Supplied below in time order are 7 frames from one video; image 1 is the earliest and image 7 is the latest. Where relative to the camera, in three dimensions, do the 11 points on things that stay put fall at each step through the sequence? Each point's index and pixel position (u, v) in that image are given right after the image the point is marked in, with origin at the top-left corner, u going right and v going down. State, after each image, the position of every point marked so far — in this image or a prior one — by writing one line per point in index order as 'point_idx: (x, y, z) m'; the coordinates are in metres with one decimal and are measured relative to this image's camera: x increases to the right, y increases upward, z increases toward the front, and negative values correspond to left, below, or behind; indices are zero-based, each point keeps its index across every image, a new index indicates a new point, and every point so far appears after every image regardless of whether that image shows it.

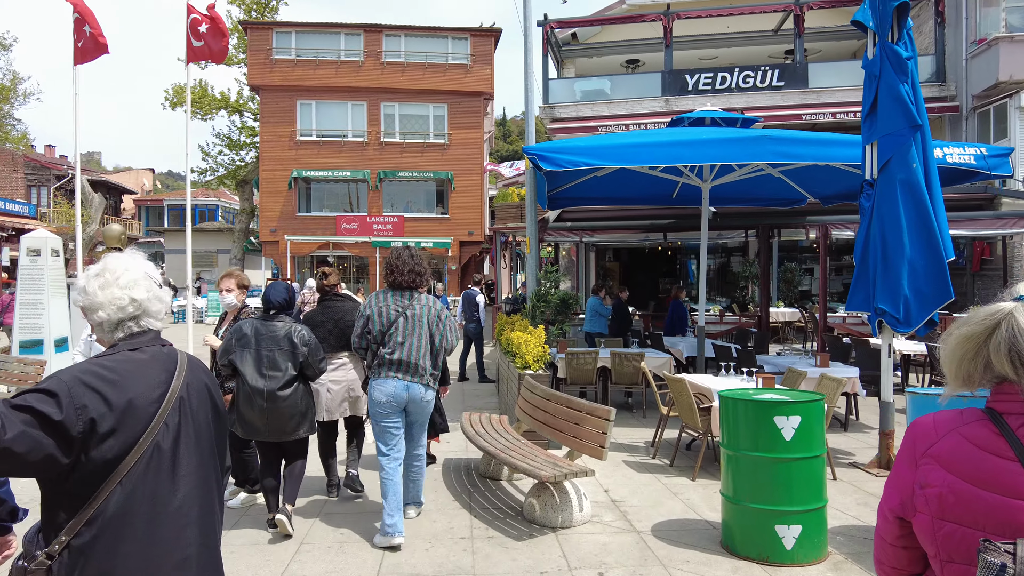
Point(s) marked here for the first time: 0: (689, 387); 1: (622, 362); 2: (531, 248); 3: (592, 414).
0: (+1.4, -0.8, +5.2) m
1: (+1.3, -0.9, +7.4) m
2: (+0.2, +0.5, +7.8) m
3: (+0.5, -0.8, +4.1) m
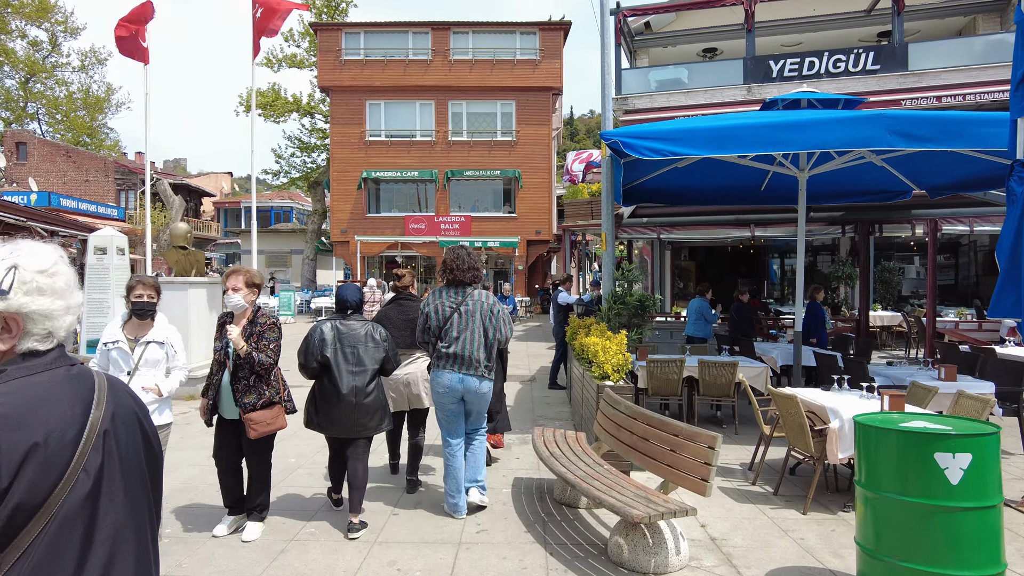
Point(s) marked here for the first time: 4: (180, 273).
0: (+2.0, -0.8, +4.5) m
1: (+2.0, -0.9, +6.7) m
2: (+1.0, +0.5, +7.1) m
3: (+0.9, -0.8, +3.4) m
4: (-4.5, +0.2, +9.1) m
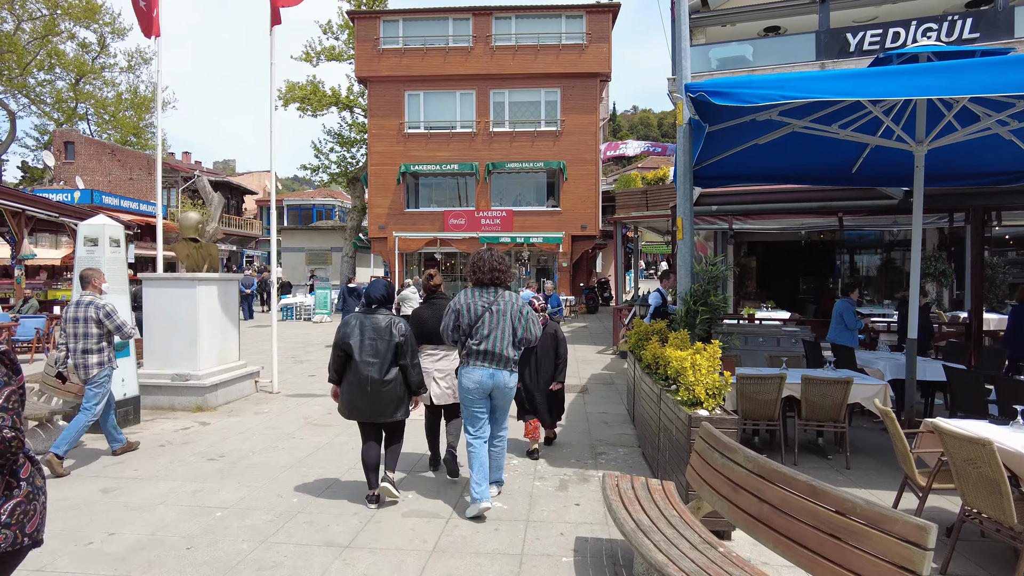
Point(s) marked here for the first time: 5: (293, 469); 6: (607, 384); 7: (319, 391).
0: (+2.3, -0.8, +3.1) m
1: (+2.5, -0.8, +5.3) m
2: (+1.5, +0.5, +5.9) m
3: (+1.2, -0.8, +2.1) m
4: (-3.9, +0.2, +8.2) m
5: (-1.7, -1.4, +5.2) m
6: (+1.3, -1.4, +9.2) m
7: (-2.6, -1.4, +8.7) m
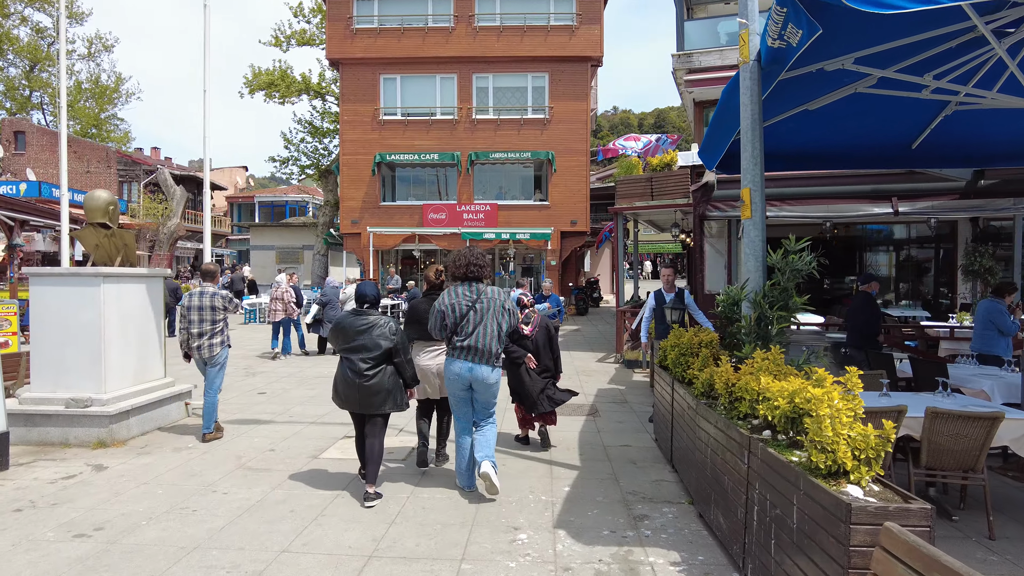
0: (+2.4, -0.8, +1.6) m
1: (+2.5, -0.8, +3.8) m
2: (+1.6, +0.5, +4.3) m
3: (+1.3, -0.7, +0.5) m
4: (-4.0, +0.3, +6.4) m
5: (-1.7, -1.4, +3.5) m
6: (+1.3, -1.4, +7.6) m
7: (-2.6, -1.4, +7.0) m
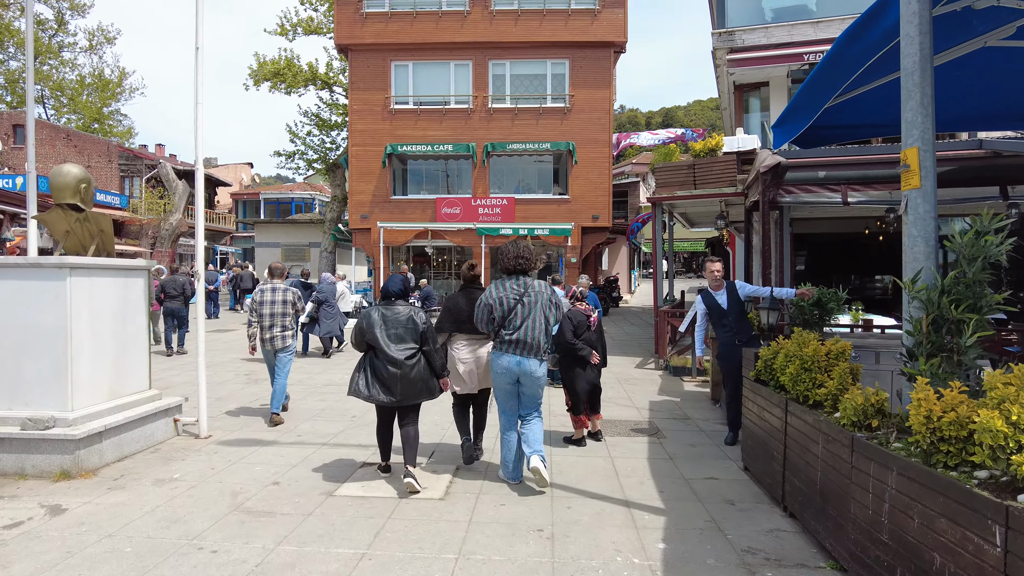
0: (+2.8, -0.7, +0.4) m
1: (+2.9, -0.8, +2.6) m
2: (+2.0, +0.5, +3.2) m
3: (+1.7, -0.7, -0.6) m
4: (-3.5, +0.3, +5.3) m
5: (-1.3, -1.4, +2.5) m
6: (+1.7, -1.3, +6.5) m
7: (-2.2, -1.3, +5.9) m
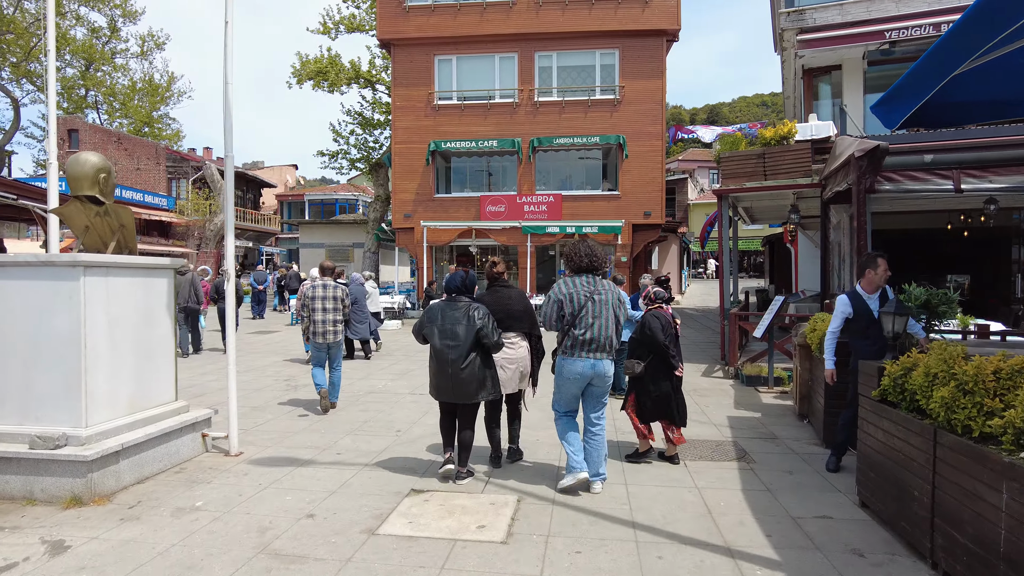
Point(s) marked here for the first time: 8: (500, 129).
0: (+2.9, -0.7, -0.4) m
1: (+3.2, -0.8, +1.7) m
2: (+2.3, +0.5, +2.3) m
3: (+1.8, -0.7, -1.4) m
4: (-3.1, +0.3, +4.8) m
5: (-1.0, -1.4, +1.8) m
6: (+2.2, -1.3, +5.7) m
7: (-1.7, -1.3, +5.3) m
8: (-0.4, +4.6, +19.2) m
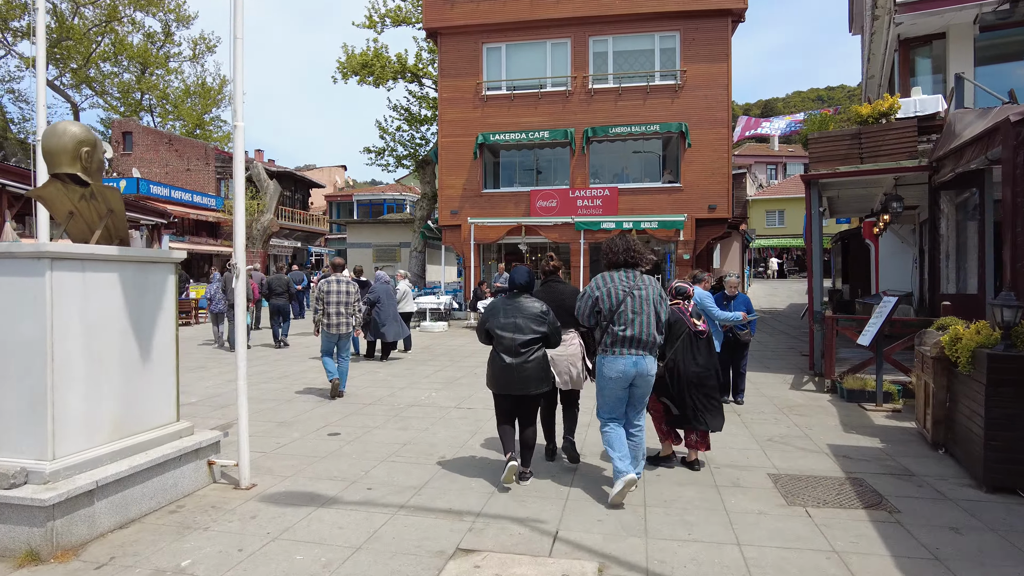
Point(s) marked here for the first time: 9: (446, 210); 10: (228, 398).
0: (+3.0, -0.7, -1.7) m
1: (+3.4, -0.8, +0.5) m
2: (+2.5, +0.5, +1.1) m
3: (+1.8, -0.7, -2.5) m
4: (-2.6, +0.3, +4.0) m
5: (-0.8, -1.4, +0.8) m
6: (+2.7, -1.3, +4.5) m
7: (-1.2, -1.3, +4.4) m
8: (+1.1, +4.6, +18.2) m
9: (-1.9, +2.2, +18.9) m
10: (-3.1, -1.2, +7.2) m
